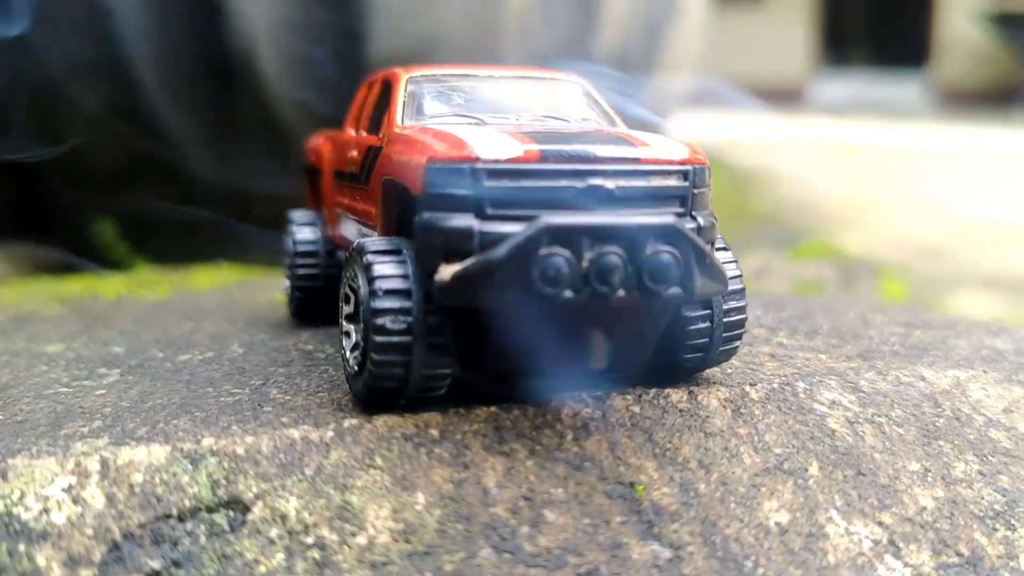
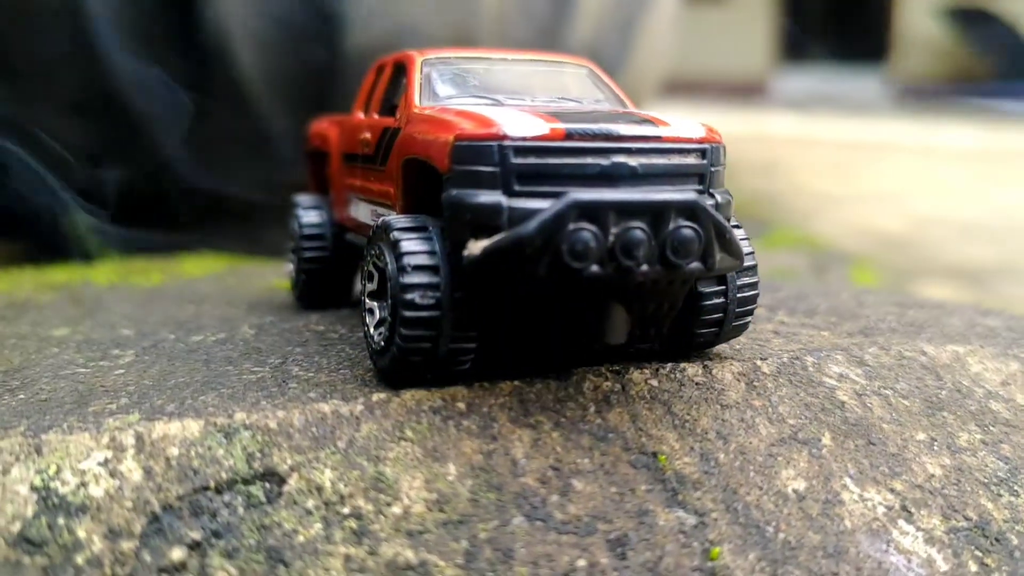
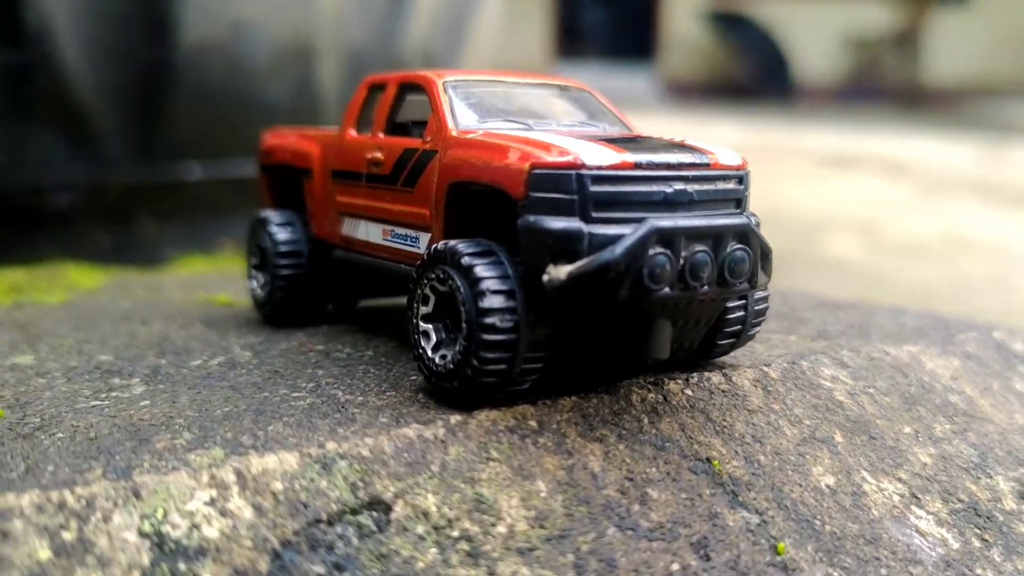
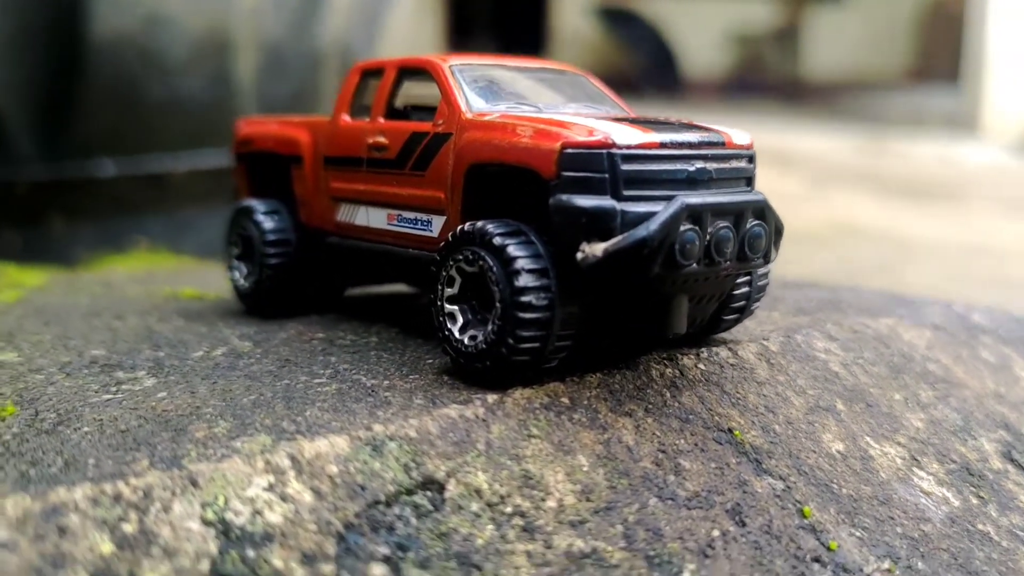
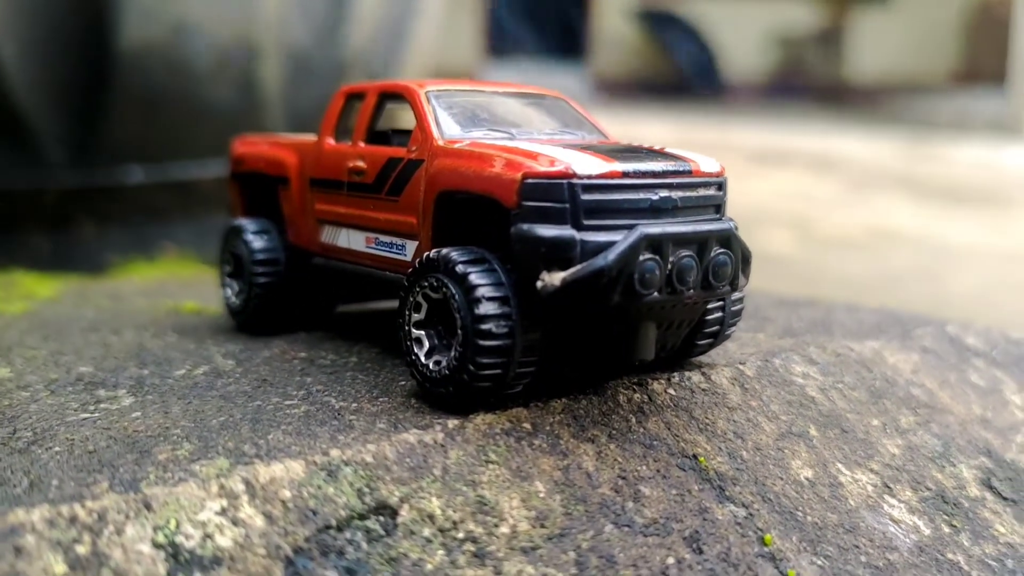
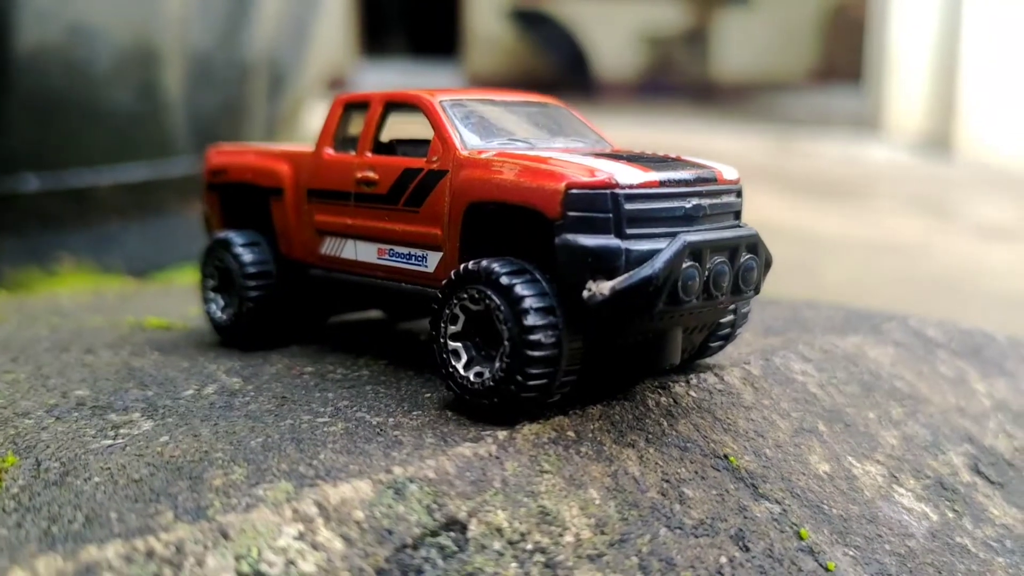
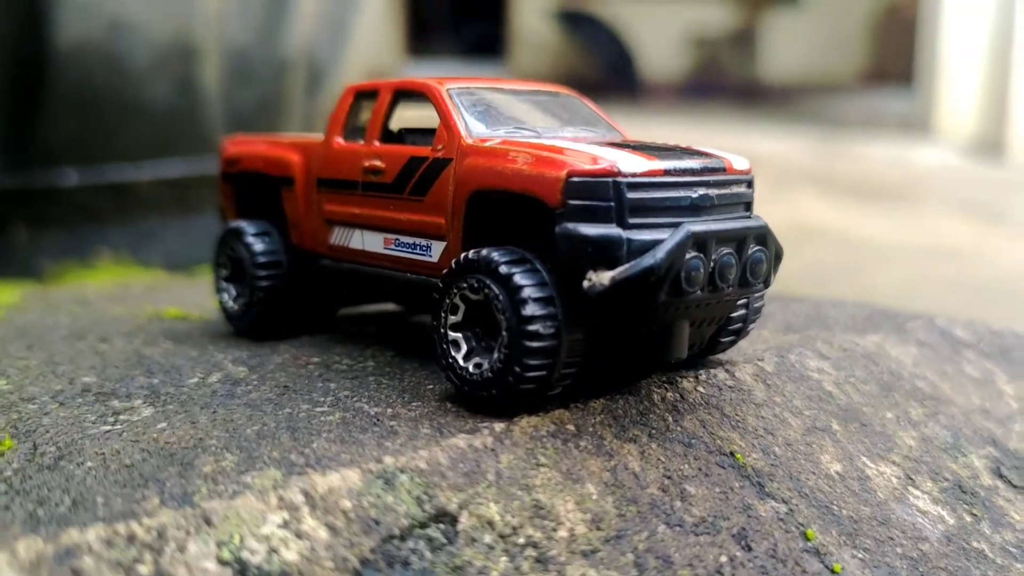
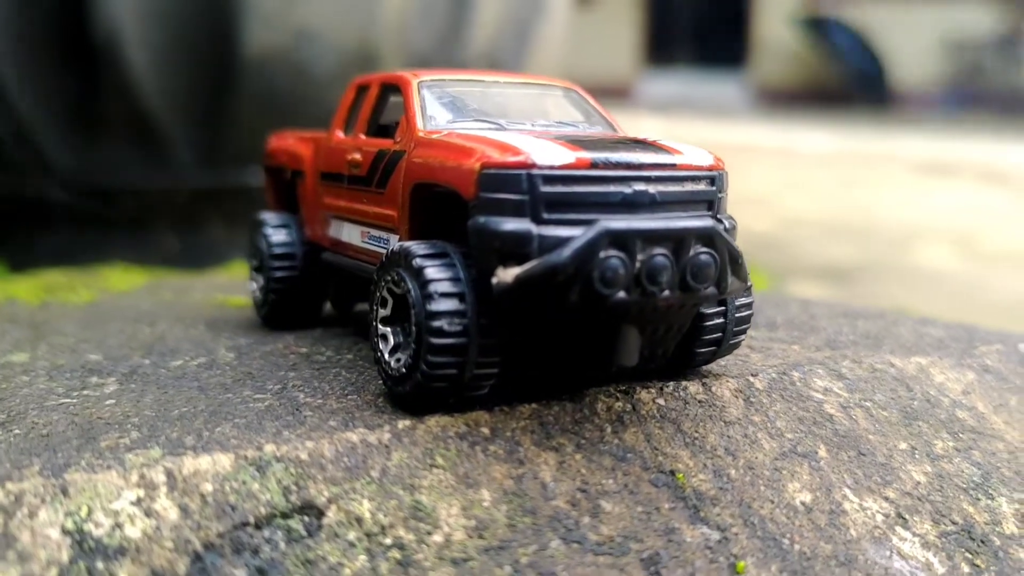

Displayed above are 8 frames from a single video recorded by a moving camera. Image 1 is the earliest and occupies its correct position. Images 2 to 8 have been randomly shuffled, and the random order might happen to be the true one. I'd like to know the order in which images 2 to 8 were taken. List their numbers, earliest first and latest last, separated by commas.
2, 8, 3, 5, 4, 7, 6
